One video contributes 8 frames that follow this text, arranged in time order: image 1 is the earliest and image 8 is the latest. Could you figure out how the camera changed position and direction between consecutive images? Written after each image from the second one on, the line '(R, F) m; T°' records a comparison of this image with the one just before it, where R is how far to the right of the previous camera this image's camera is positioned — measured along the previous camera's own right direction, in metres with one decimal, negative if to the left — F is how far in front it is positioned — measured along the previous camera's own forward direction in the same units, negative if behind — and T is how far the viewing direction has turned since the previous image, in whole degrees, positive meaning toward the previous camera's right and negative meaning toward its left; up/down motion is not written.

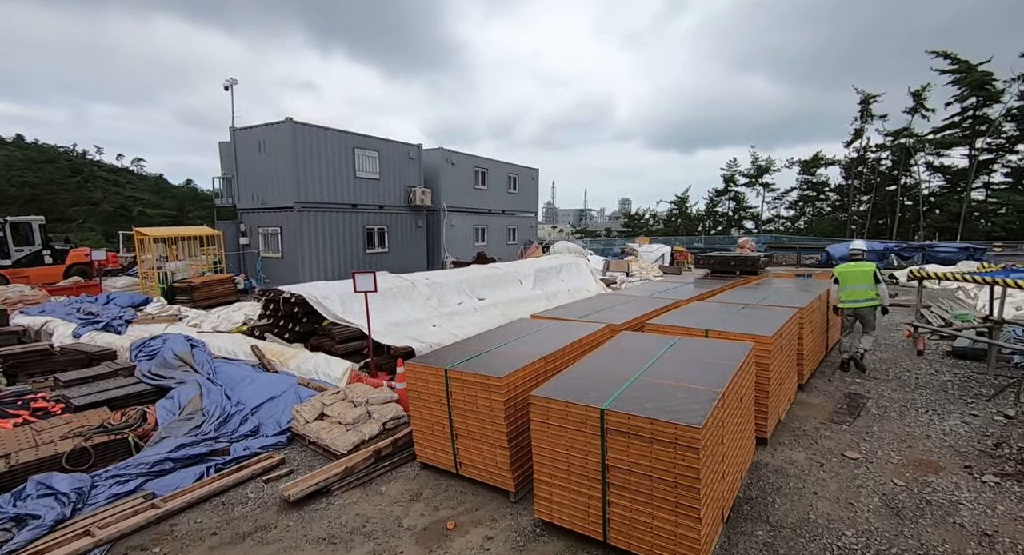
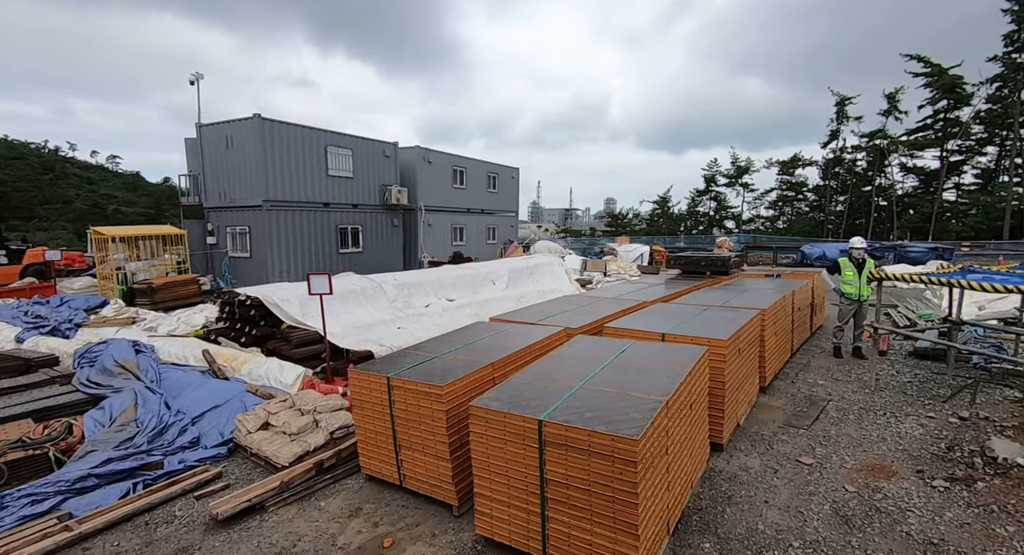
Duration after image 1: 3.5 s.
(+0.3, +0.2) m; +2°
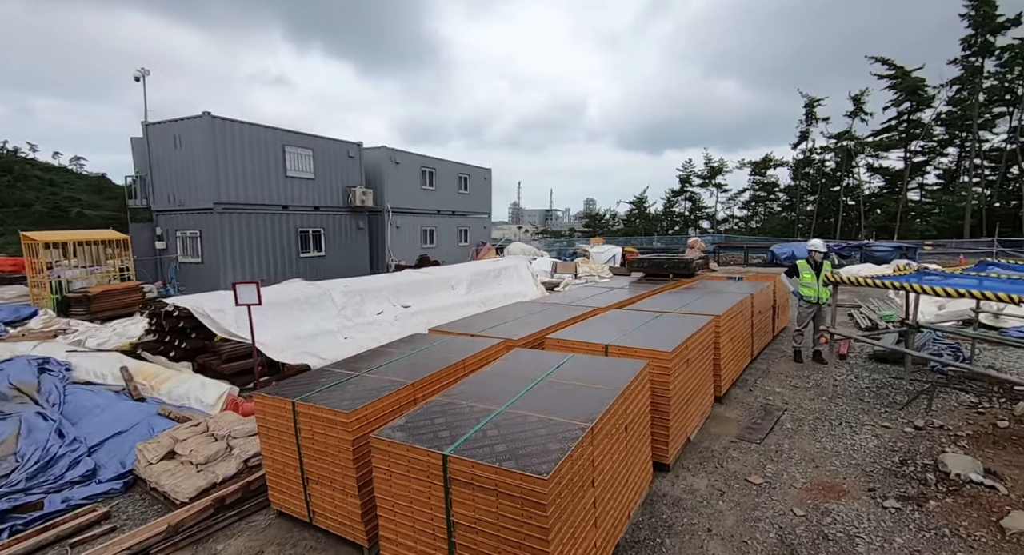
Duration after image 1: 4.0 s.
(+0.4, +0.4) m; +2°
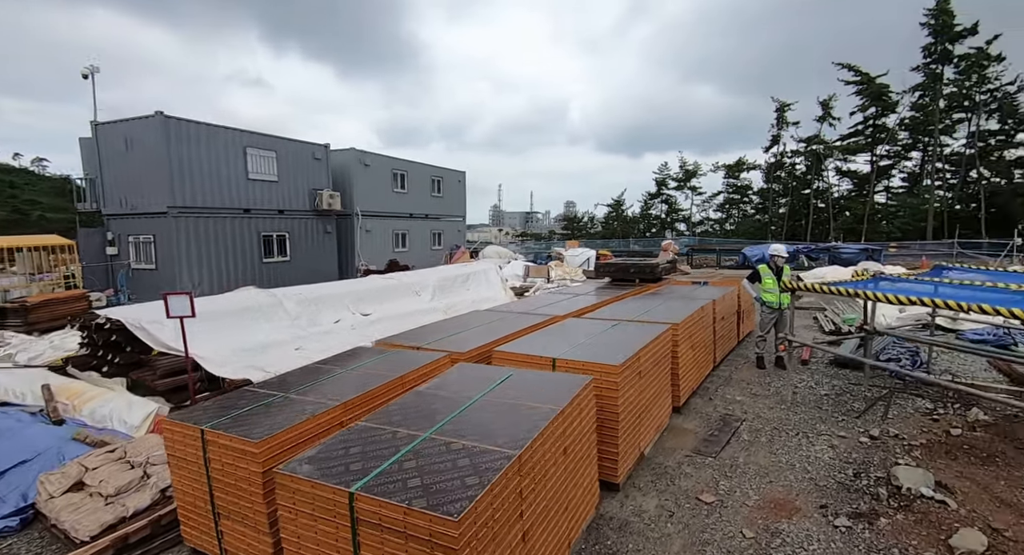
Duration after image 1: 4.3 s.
(+0.3, +0.2) m; +2°
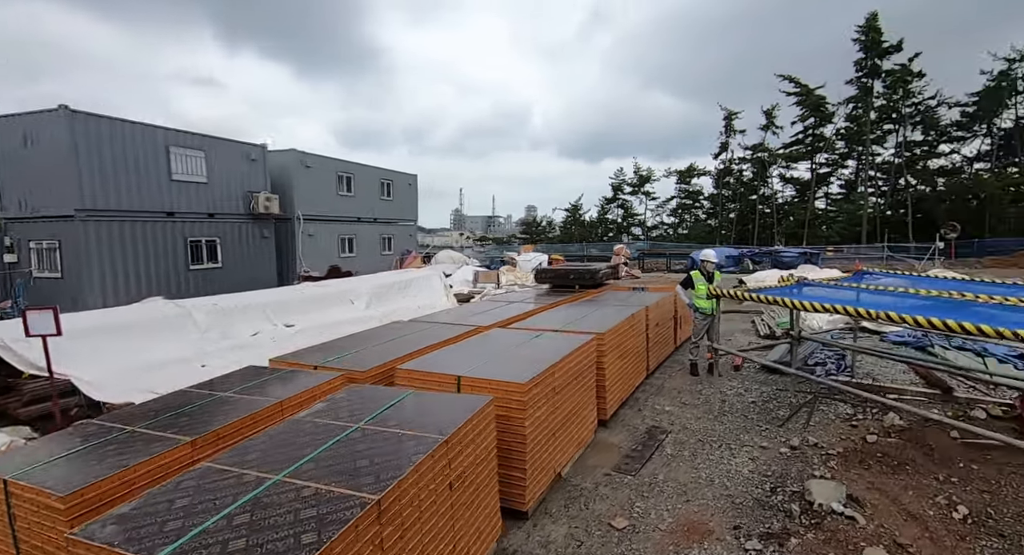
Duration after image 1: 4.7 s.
(+0.5, +0.3) m; +5°
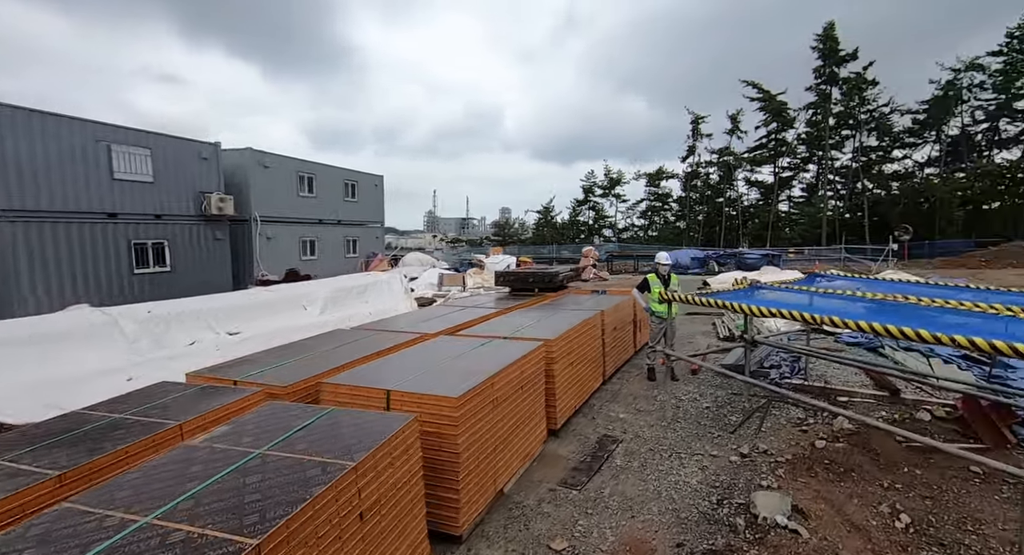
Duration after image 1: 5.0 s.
(+0.3, +0.2) m; +3°
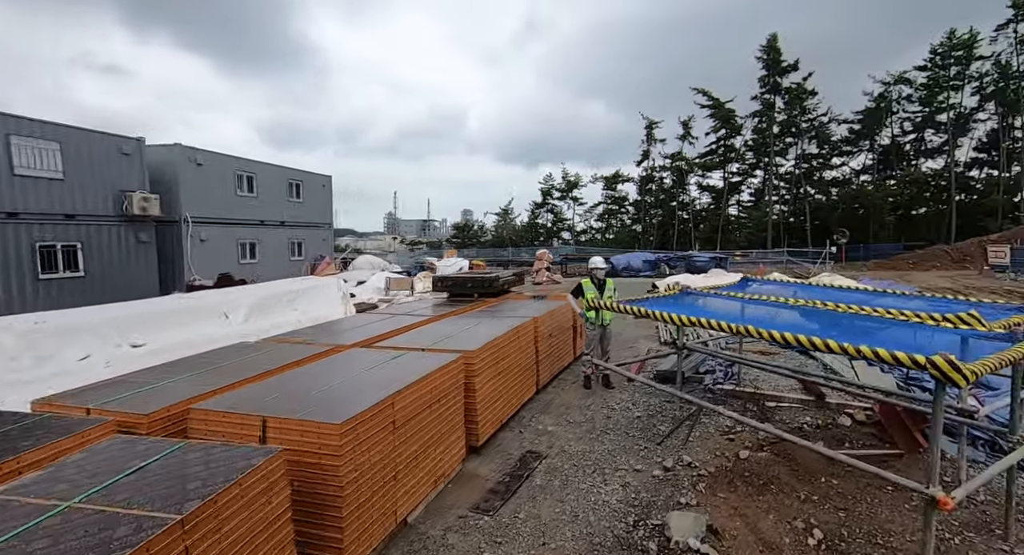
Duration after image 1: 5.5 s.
(+0.4, +0.3) m; +4°
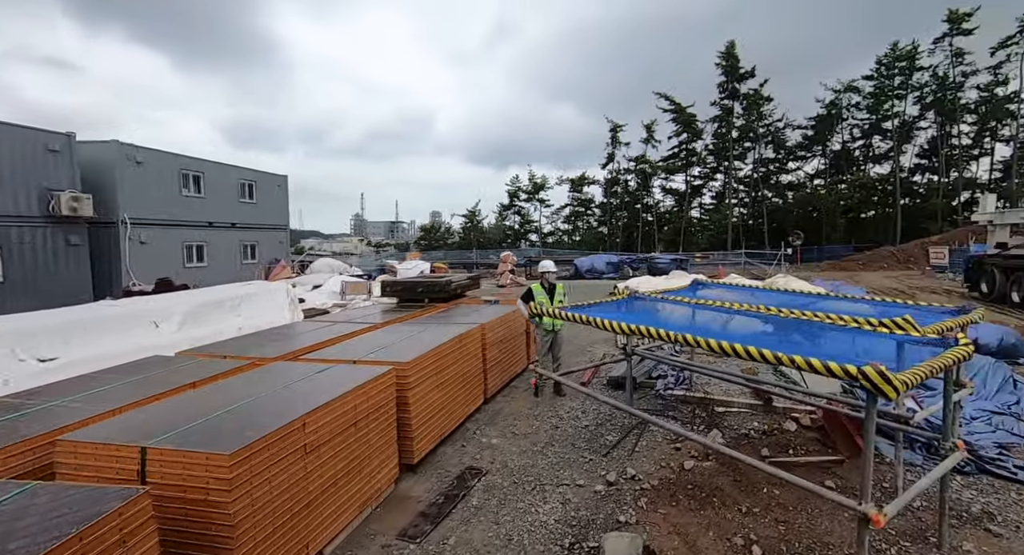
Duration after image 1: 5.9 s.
(+0.3, +0.3) m; +4°
